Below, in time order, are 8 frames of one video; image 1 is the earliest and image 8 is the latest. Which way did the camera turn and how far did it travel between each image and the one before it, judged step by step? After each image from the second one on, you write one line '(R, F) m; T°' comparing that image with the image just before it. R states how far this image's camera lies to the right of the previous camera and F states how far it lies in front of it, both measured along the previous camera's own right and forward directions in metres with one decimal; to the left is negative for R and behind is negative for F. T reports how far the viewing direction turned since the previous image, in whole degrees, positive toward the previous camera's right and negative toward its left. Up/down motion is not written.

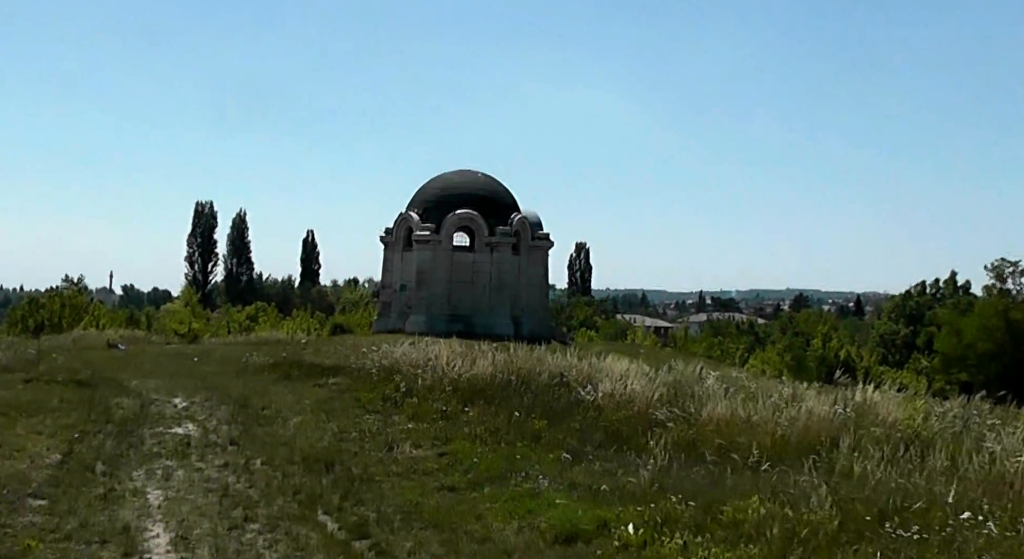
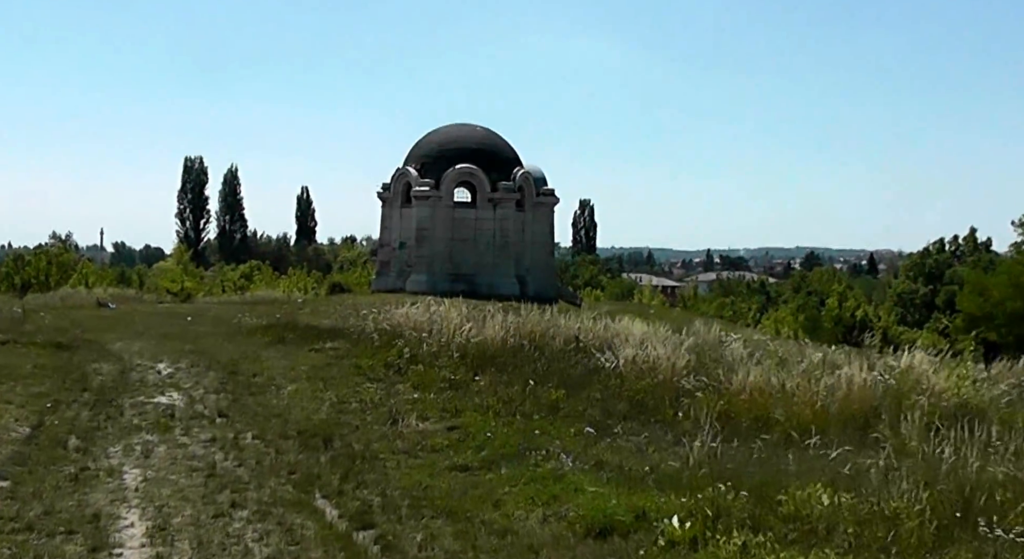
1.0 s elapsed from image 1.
(-0.2, +1.0) m; 0°
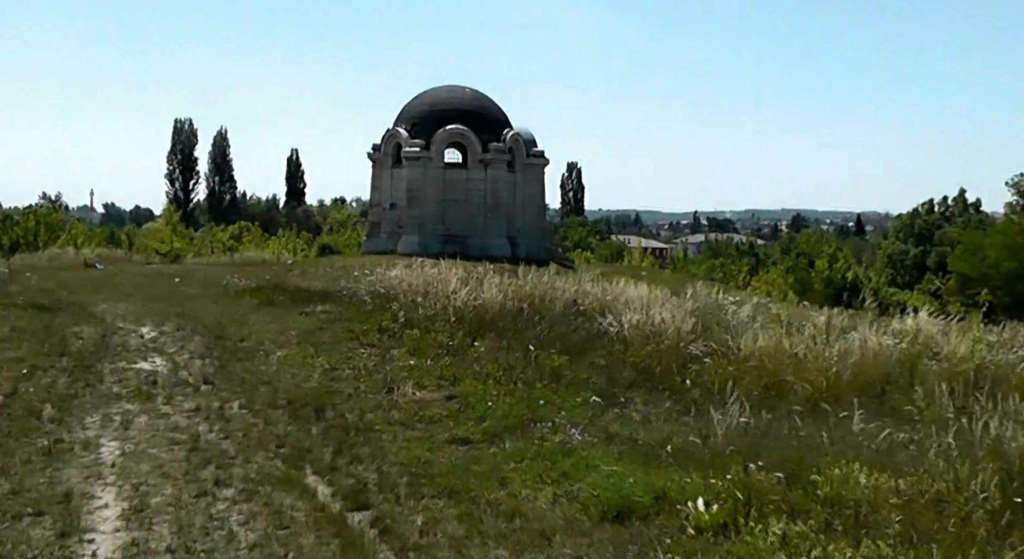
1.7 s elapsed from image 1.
(-0.1, +0.6) m; +1°
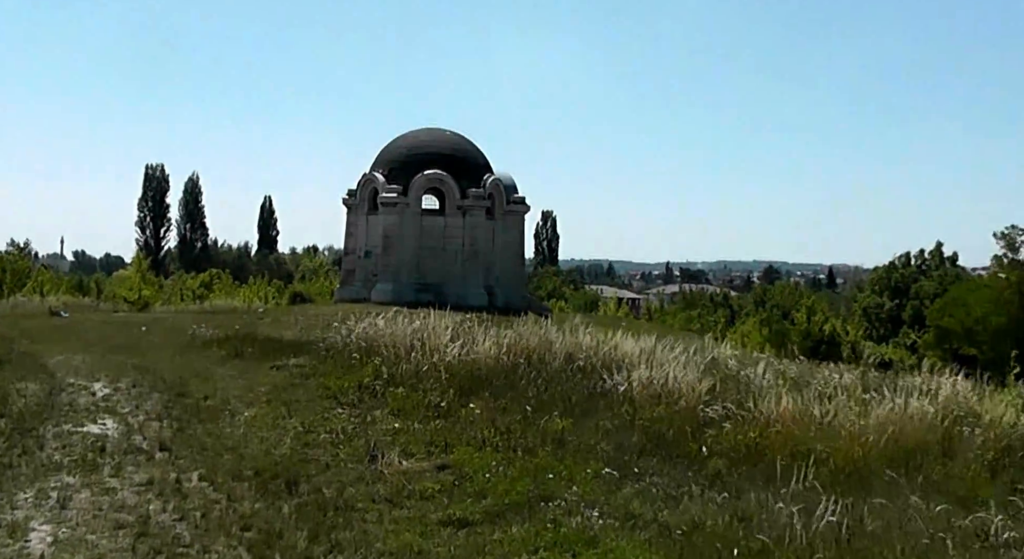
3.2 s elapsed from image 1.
(-0.2, +1.1) m; +2°
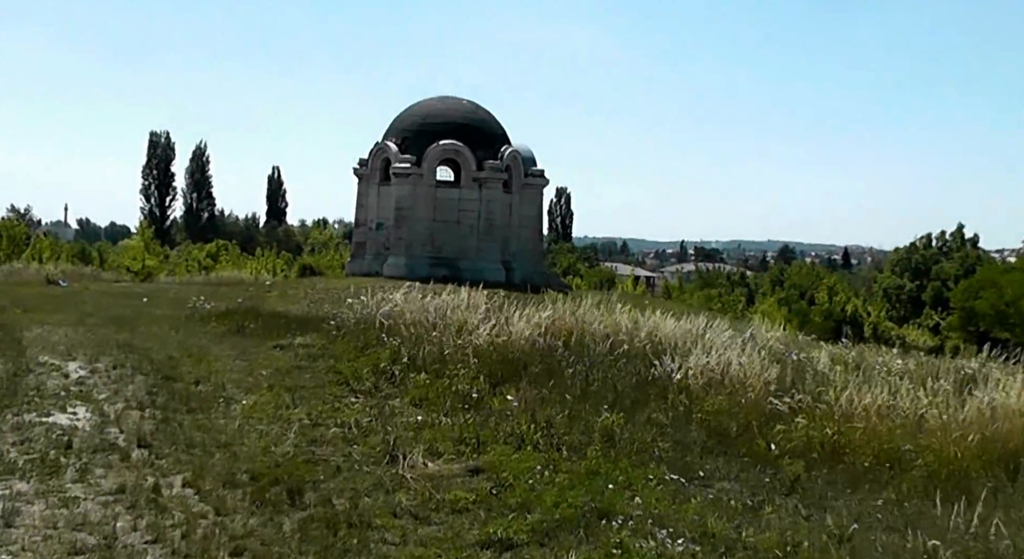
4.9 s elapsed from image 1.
(-0.3, +1.4) m; 0°
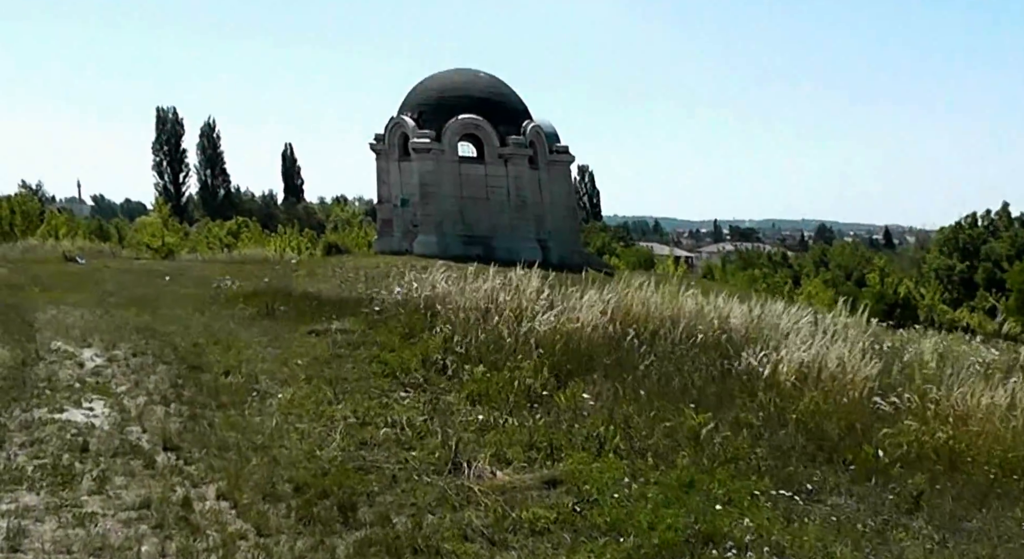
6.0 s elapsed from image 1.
(-0.4, +0.9) m; -1°
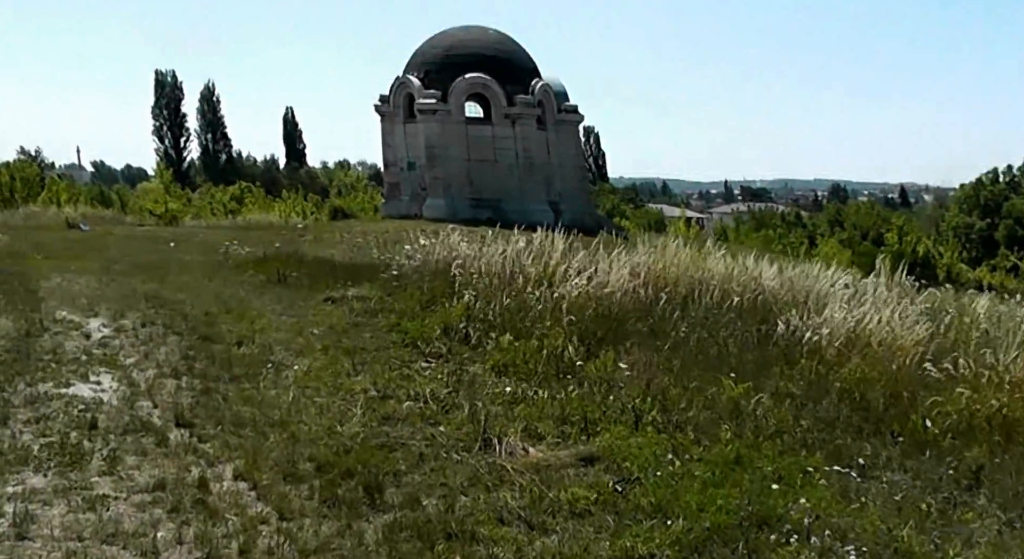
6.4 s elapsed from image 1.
(-0.2, +0.4) m; 0°
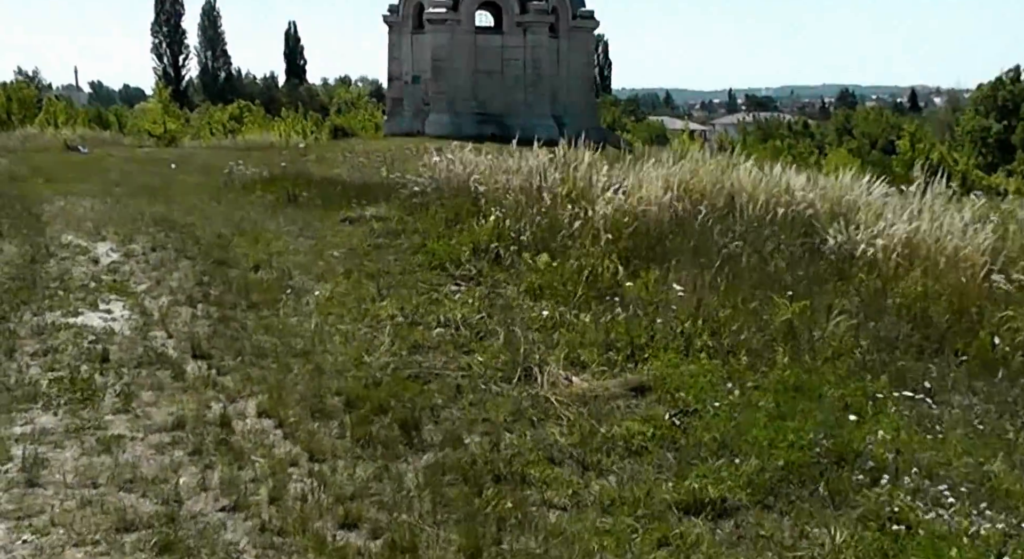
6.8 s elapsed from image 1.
(-0.2, +0.5) m; 0°
